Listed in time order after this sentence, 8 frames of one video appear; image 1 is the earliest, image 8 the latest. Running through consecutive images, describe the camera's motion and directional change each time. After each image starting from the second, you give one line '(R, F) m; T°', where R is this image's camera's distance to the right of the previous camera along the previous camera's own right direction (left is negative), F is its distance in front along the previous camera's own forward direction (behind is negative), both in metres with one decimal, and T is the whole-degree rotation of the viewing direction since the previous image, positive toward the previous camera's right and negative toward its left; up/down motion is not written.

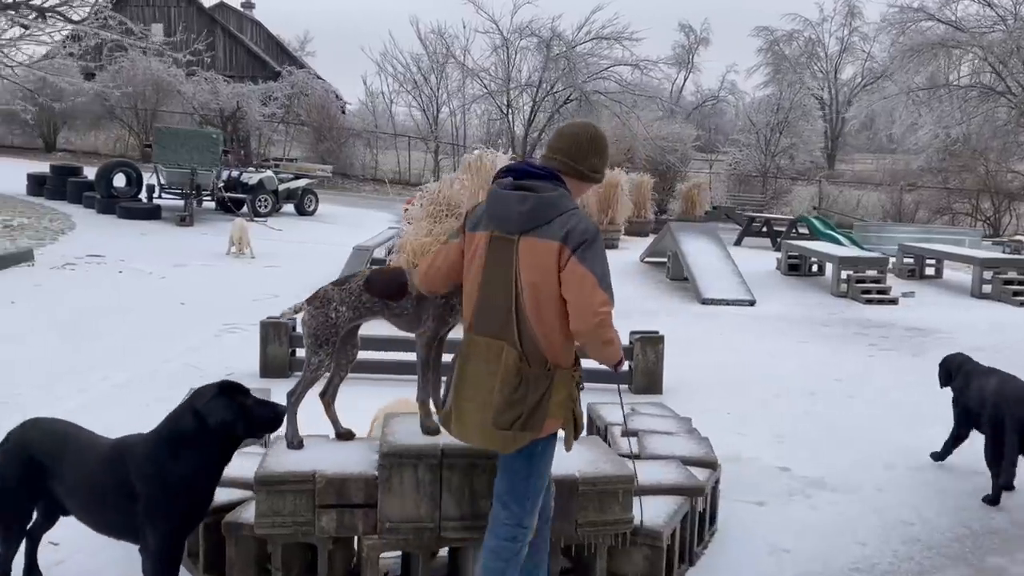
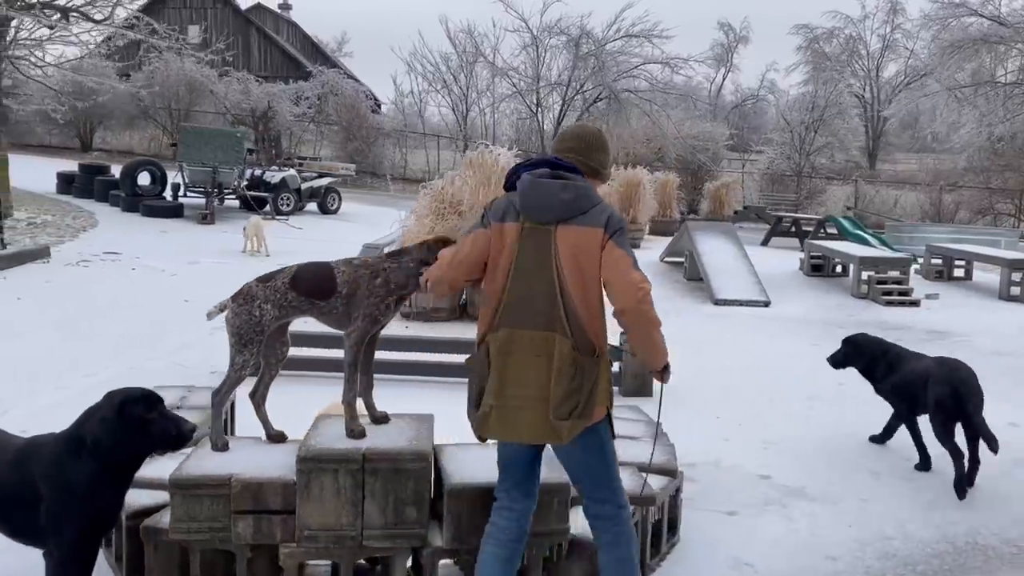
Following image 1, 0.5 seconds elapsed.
(+0.3, +0.1) m; -3°
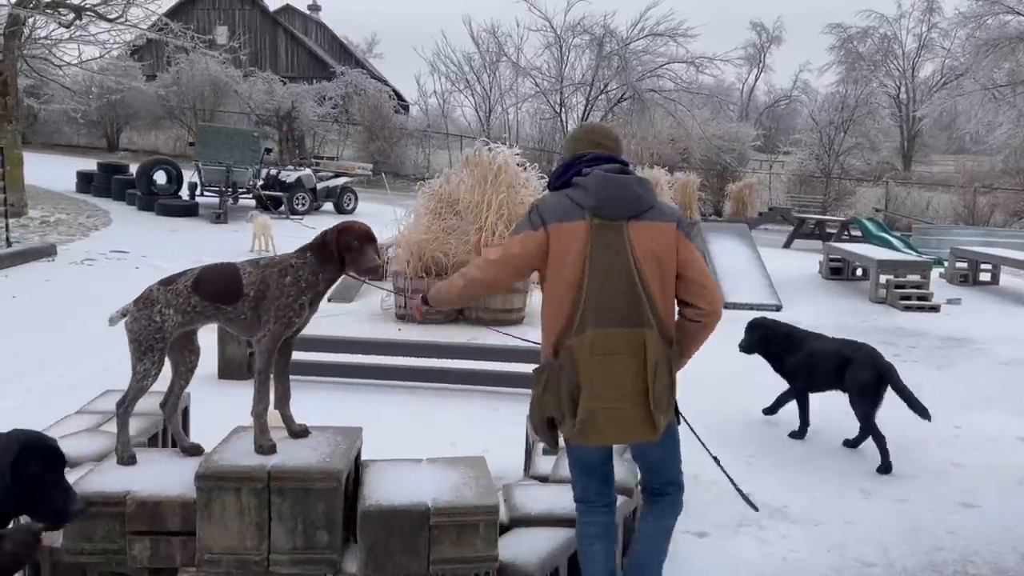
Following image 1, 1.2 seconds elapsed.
(+0.3, +0.2) m; -2°
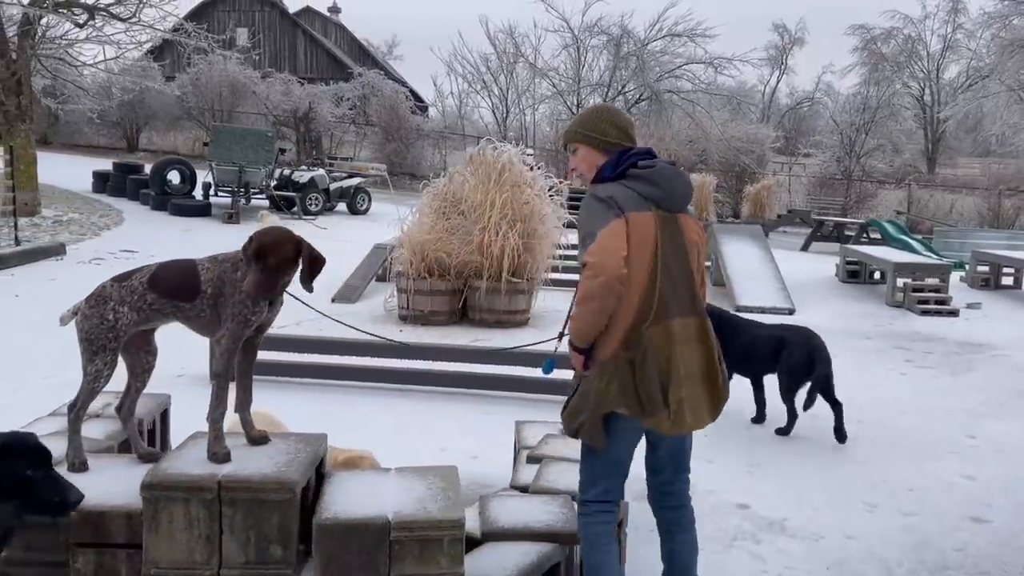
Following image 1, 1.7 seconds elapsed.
(+0.1, +0.1) m; -1°
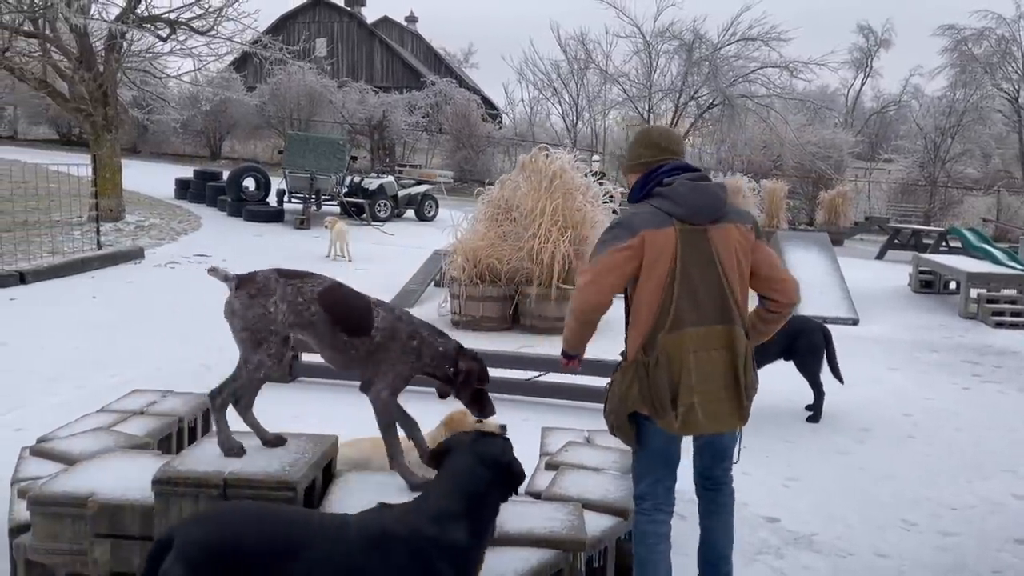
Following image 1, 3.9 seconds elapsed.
(+0.2, 0.0) m; -5°
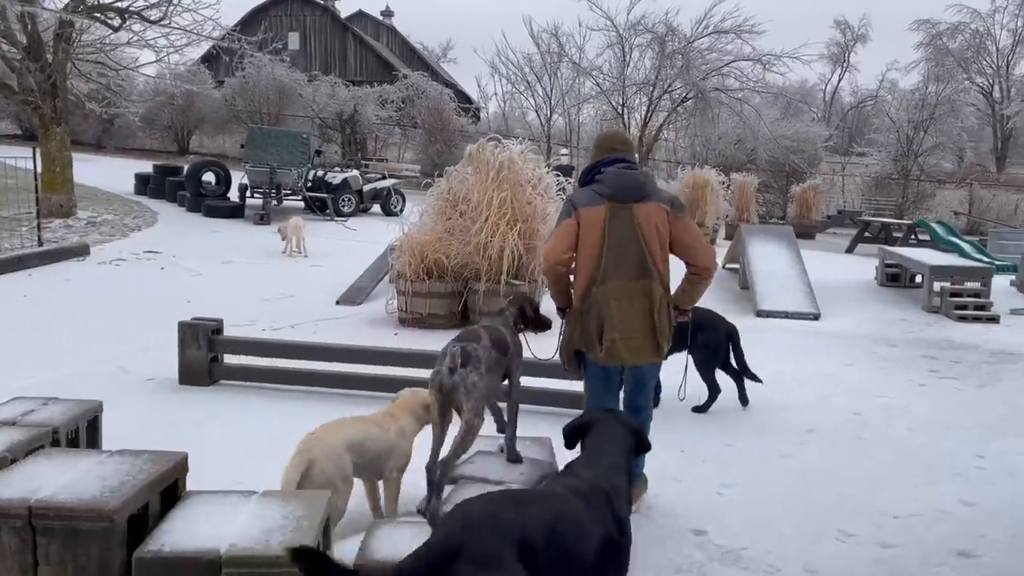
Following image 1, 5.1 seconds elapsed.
(+0.3, +0.3) m; +1°
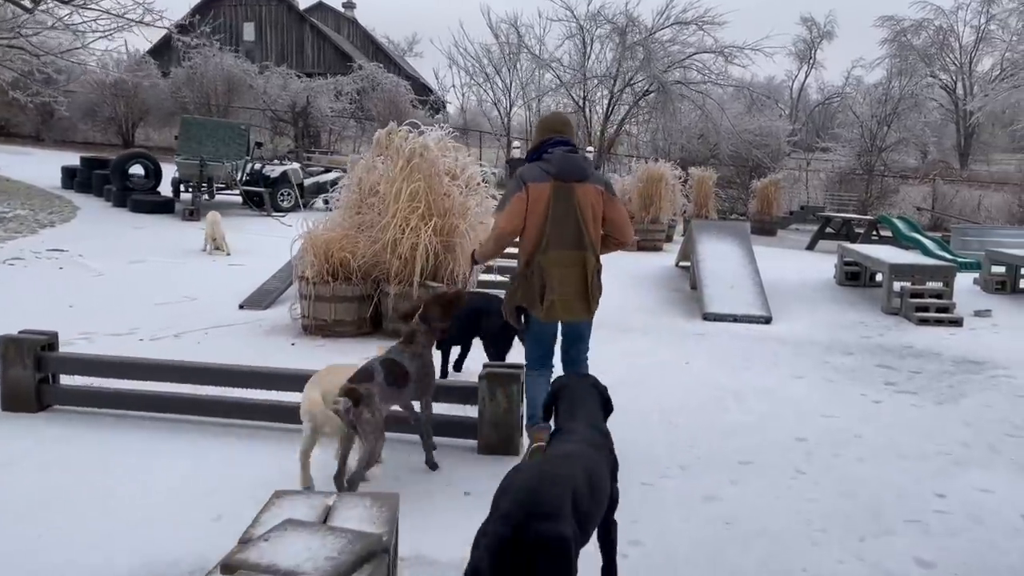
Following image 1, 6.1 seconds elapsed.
(+0.4, +0.7) m; +2°
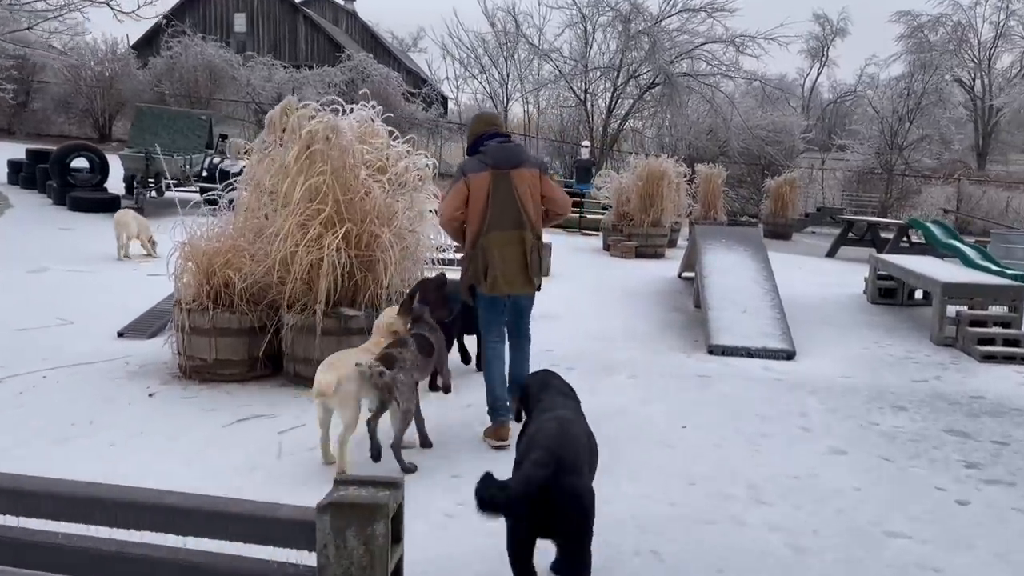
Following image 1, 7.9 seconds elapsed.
(+0.4, +1.6) m; -1°
